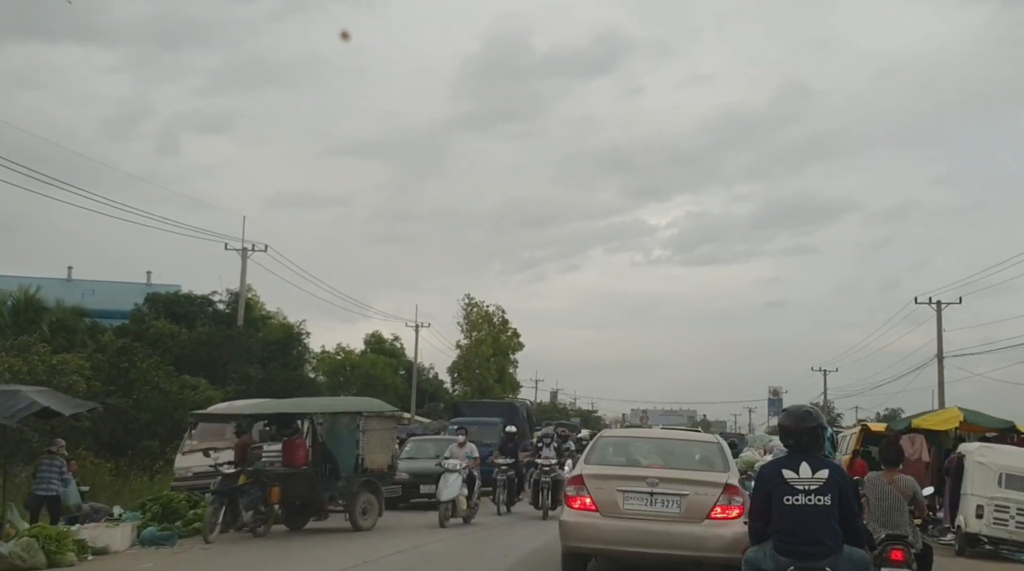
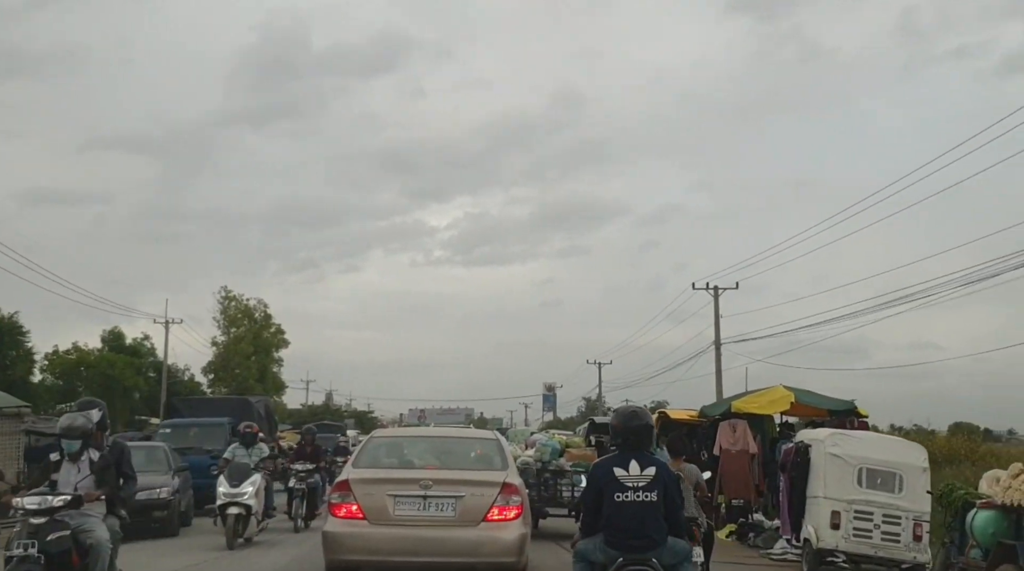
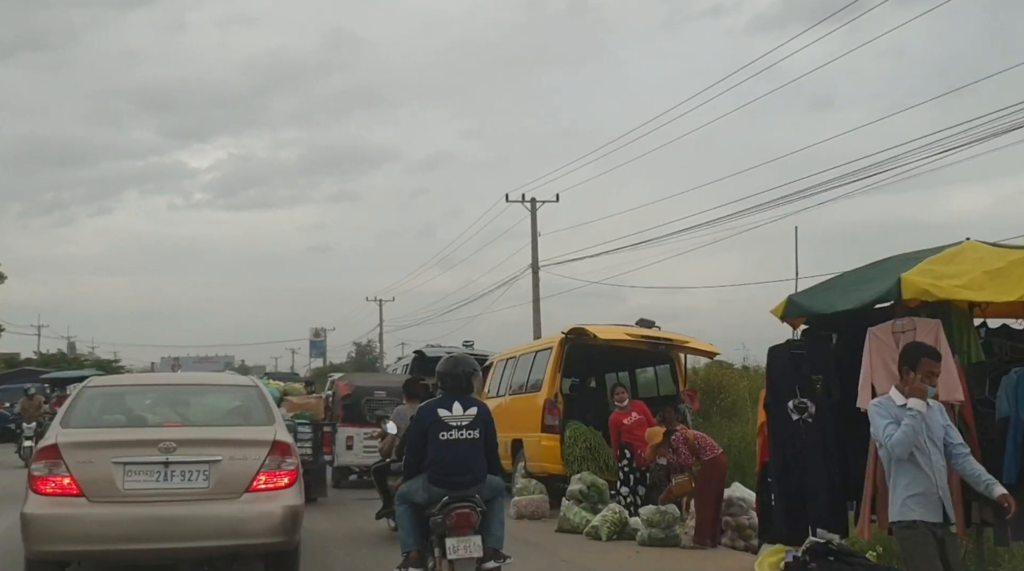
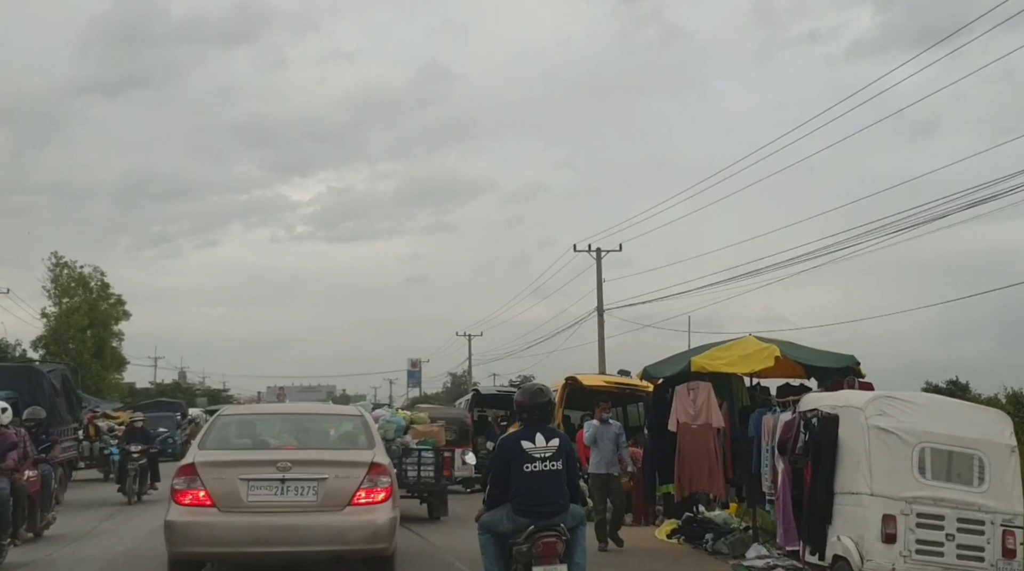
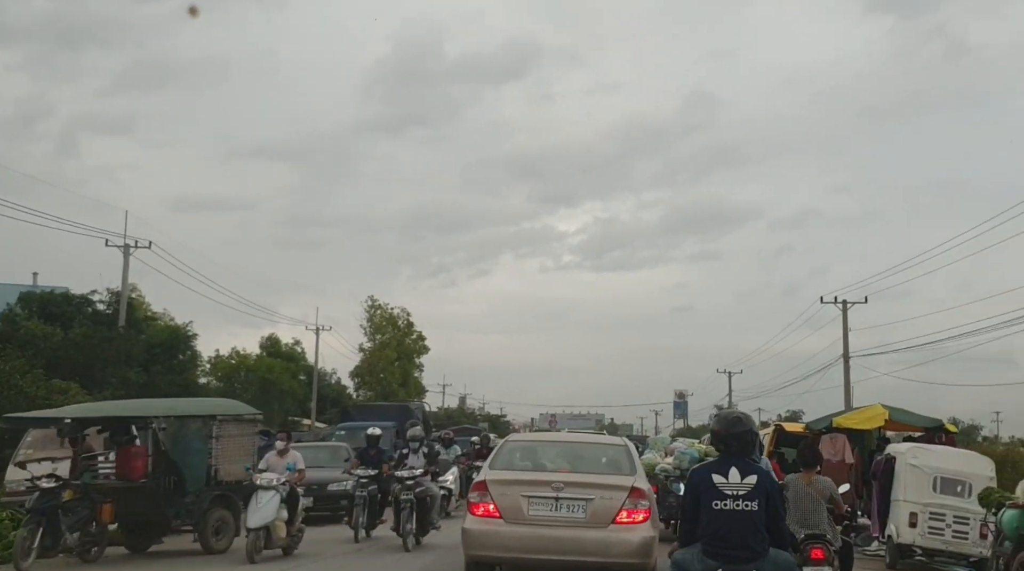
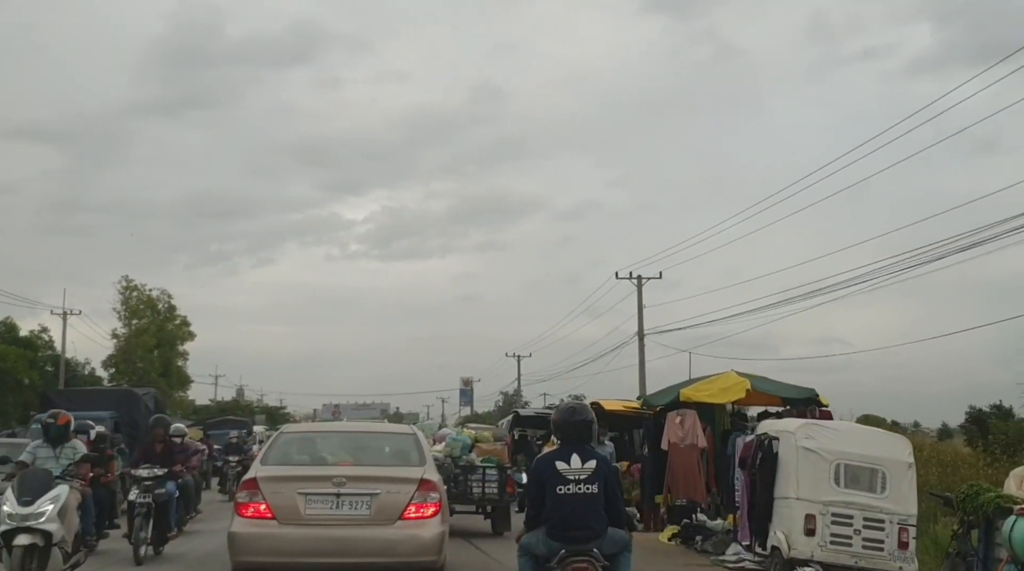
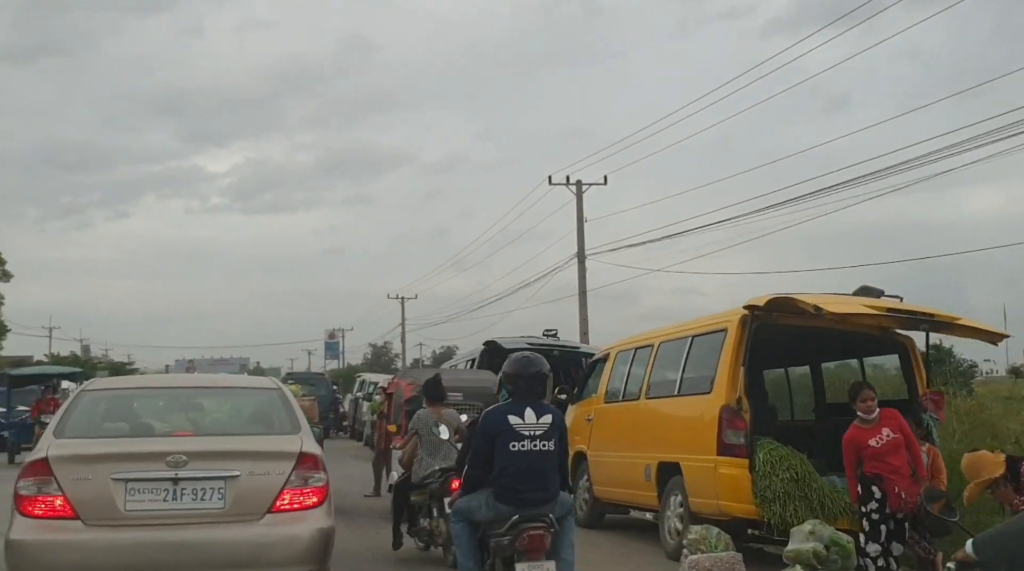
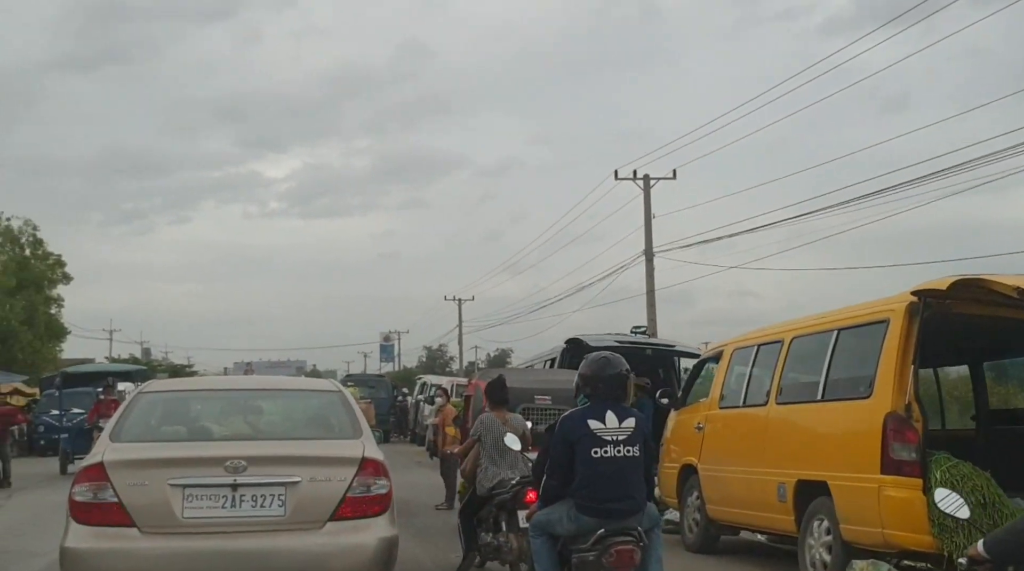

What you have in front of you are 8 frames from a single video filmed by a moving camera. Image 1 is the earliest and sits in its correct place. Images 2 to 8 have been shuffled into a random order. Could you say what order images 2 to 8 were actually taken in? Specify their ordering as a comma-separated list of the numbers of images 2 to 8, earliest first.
5, 2, 6, 4, 3, 7, 8
